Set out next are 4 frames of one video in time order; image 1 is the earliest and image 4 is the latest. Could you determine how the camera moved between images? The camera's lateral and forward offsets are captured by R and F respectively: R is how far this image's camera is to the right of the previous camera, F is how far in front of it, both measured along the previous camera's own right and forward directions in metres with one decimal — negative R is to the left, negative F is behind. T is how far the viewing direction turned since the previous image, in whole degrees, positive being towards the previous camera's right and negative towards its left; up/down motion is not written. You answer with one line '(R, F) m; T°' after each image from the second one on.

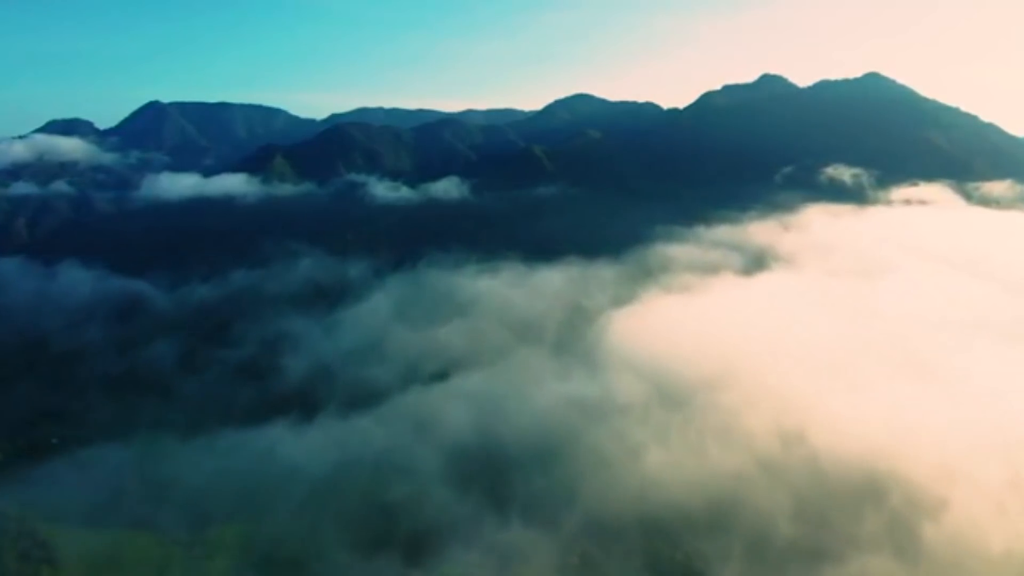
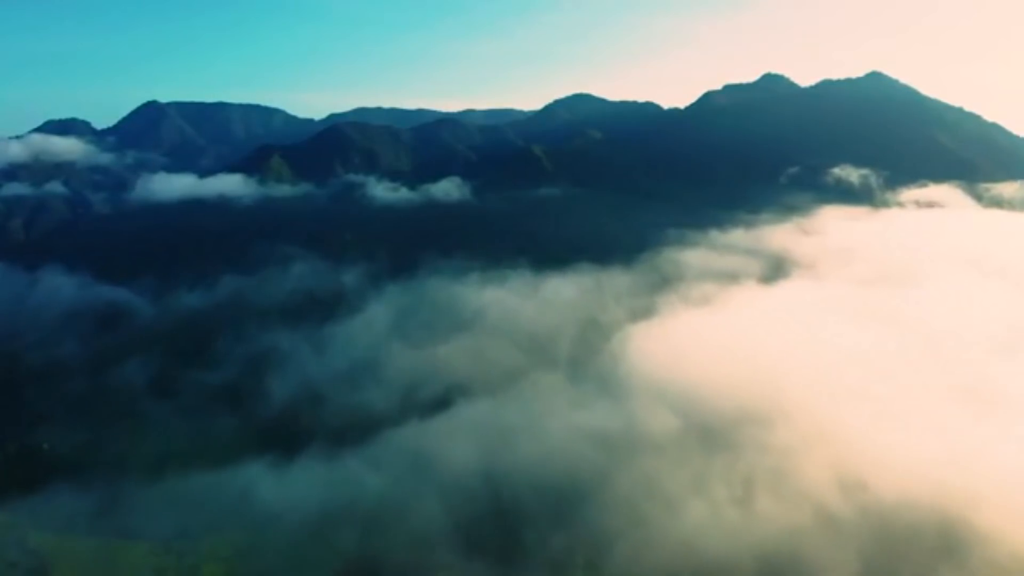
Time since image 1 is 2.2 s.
(-0.8, +5.5) m; 0°
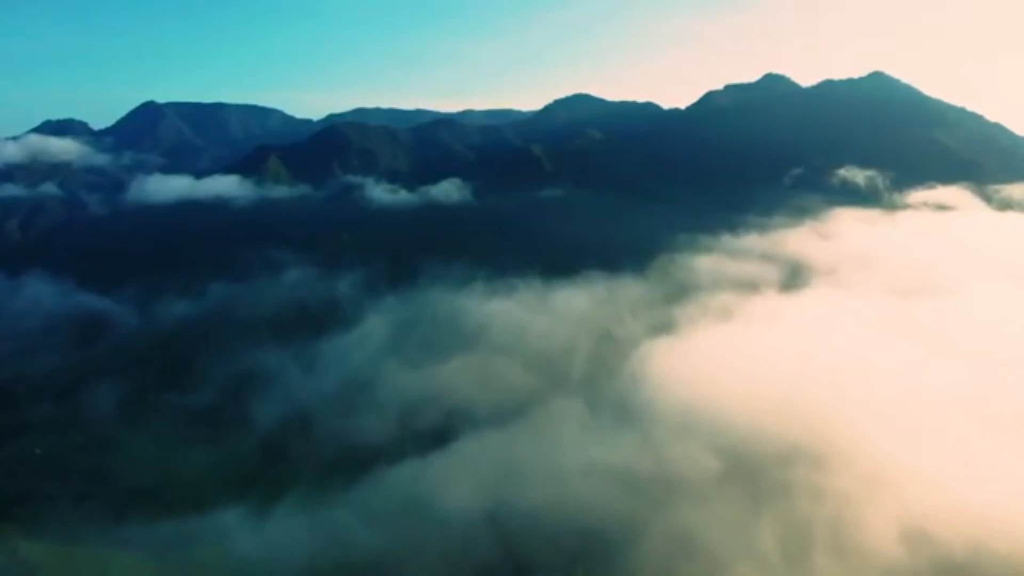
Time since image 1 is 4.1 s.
(-0.7, +5.0) m; 0°
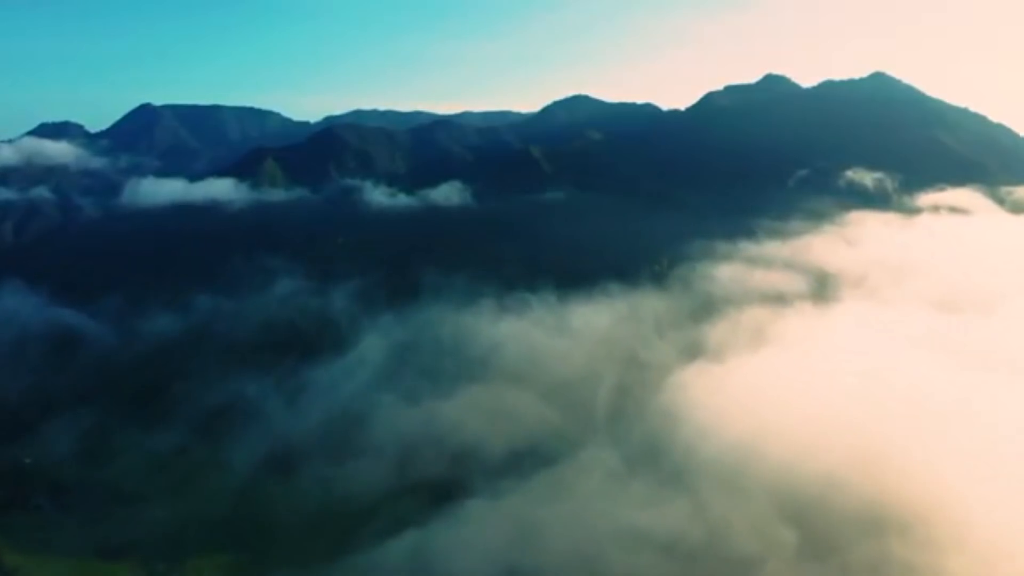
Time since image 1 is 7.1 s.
(-1.1, +6.1) m; 0°
